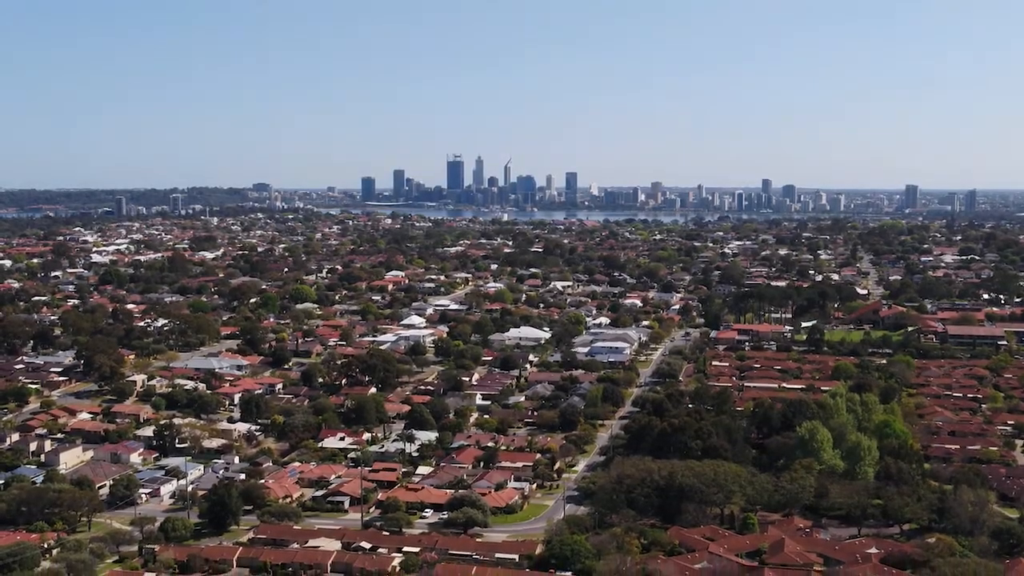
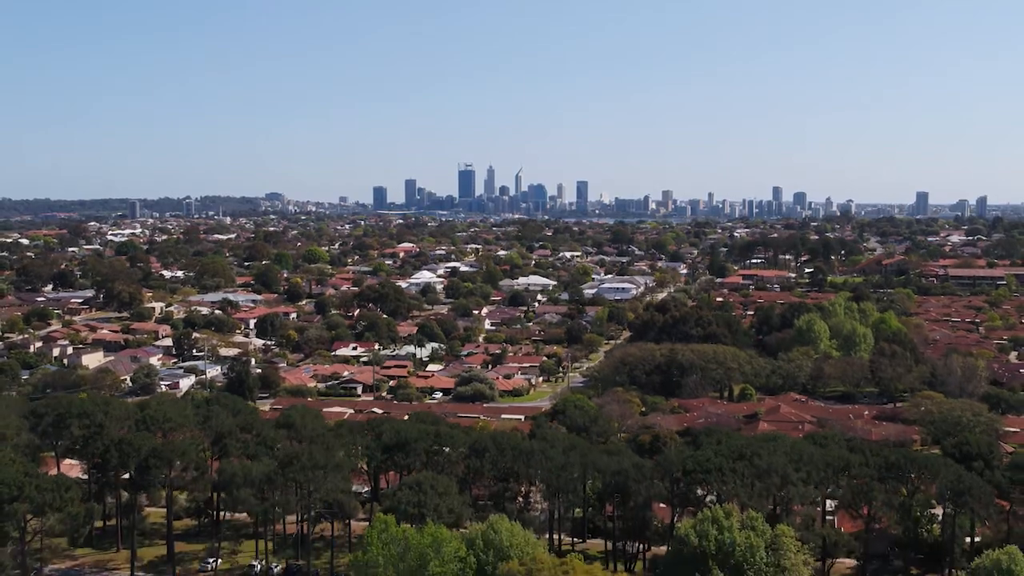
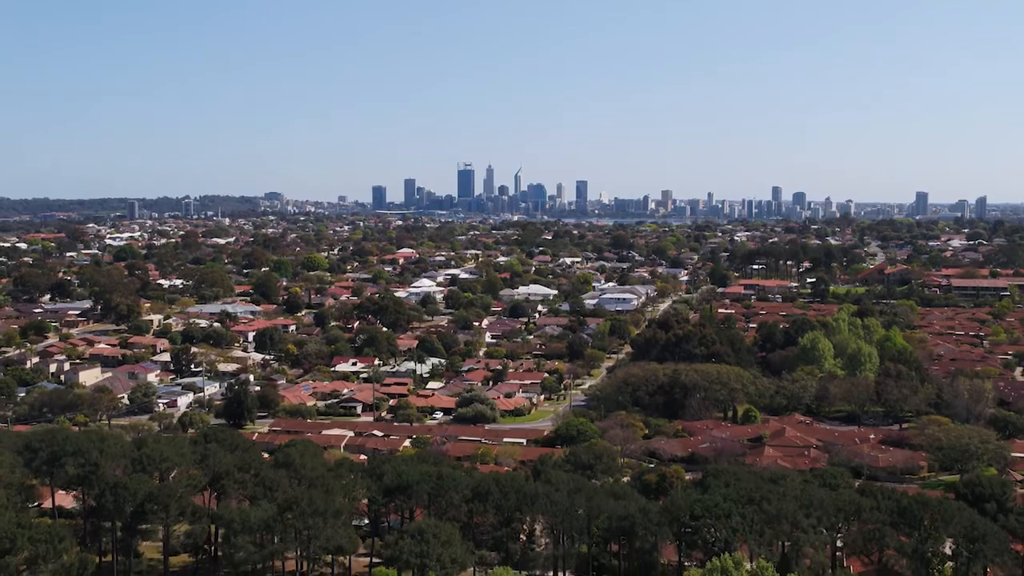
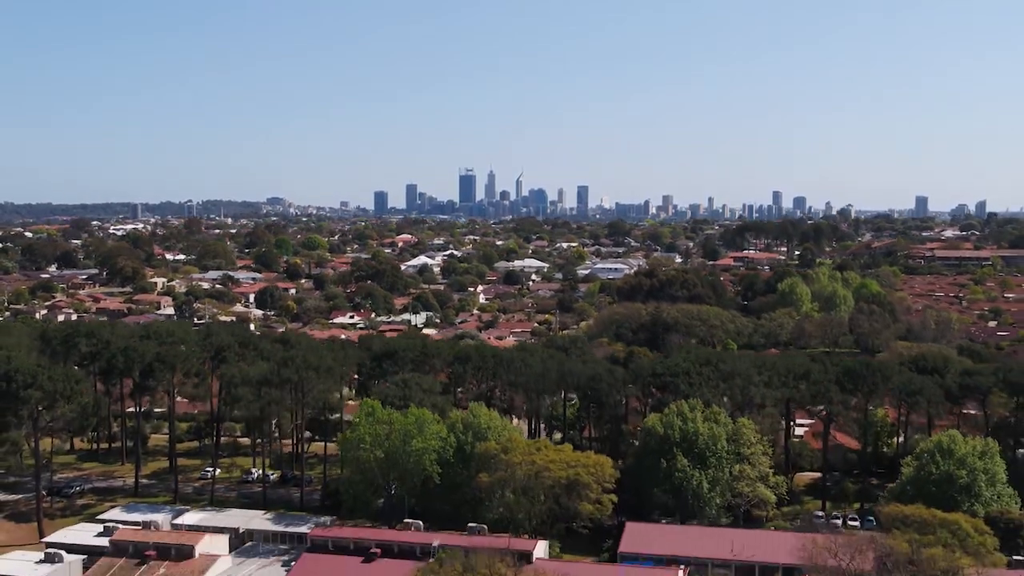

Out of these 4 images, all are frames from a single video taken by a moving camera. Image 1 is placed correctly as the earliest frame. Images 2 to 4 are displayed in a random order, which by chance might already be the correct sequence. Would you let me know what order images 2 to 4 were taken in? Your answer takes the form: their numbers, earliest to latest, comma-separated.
3, 2, 4
